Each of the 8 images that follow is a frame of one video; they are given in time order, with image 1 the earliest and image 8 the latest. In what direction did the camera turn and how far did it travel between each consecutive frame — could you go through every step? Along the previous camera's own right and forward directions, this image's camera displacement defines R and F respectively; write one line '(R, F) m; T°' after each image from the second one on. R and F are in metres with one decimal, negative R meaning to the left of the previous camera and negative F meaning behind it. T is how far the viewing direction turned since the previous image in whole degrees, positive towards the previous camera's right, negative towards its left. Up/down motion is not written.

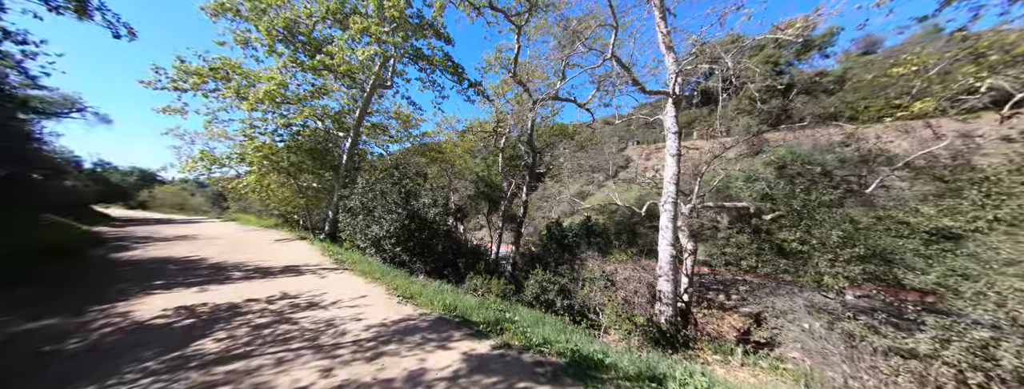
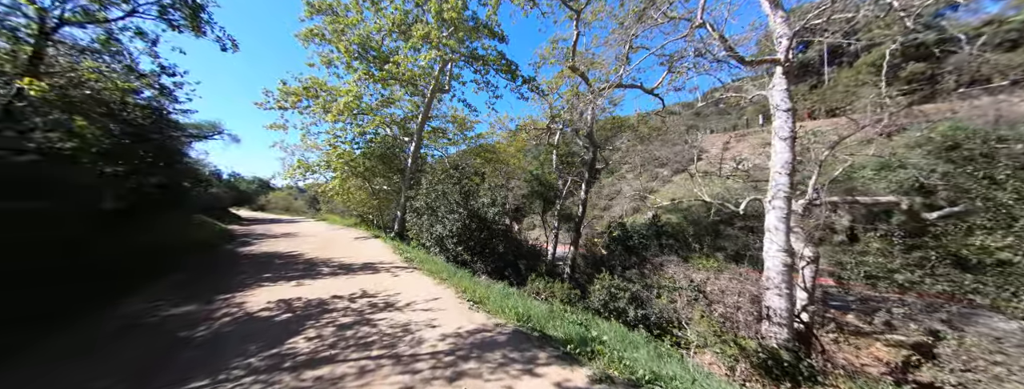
(-0.5, +0.5) m; -11°
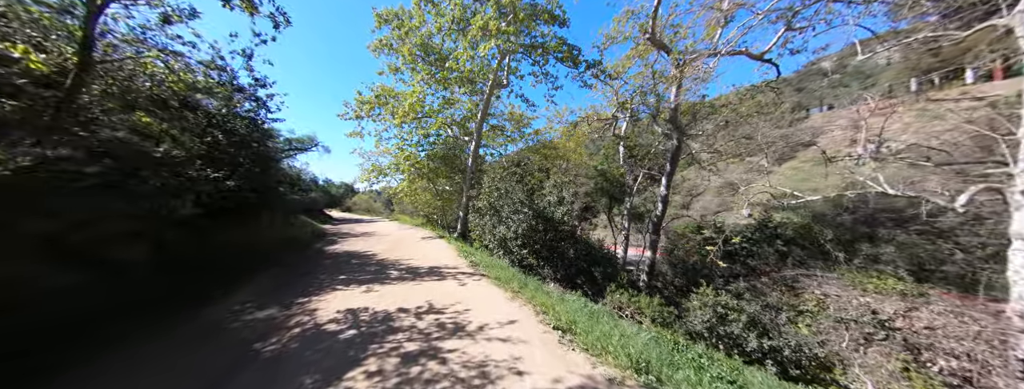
(-0.6, +1.1) m; -12°
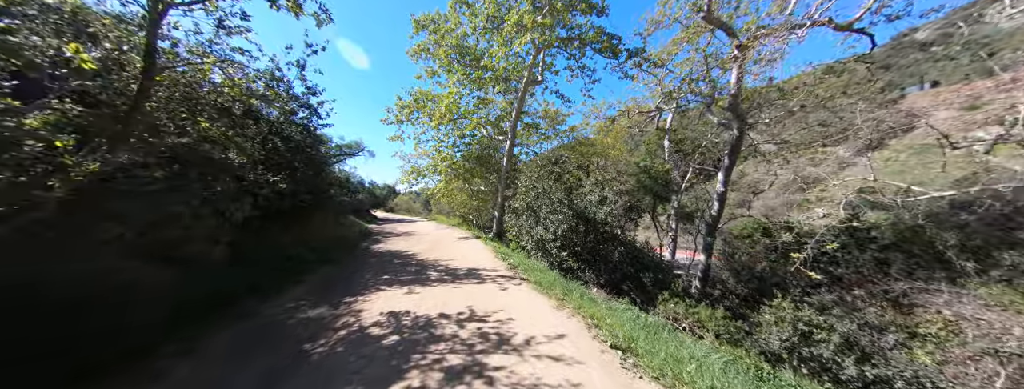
(-0.2, +0.3) m; -7°
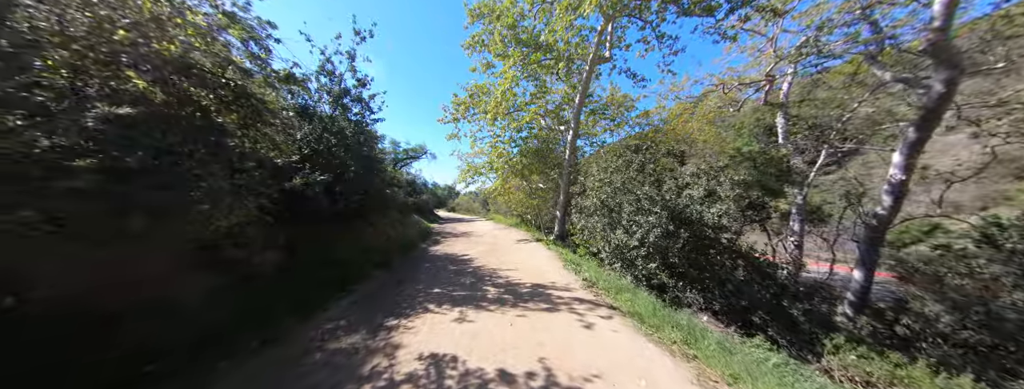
(-0.4, +1.5) m; -13°
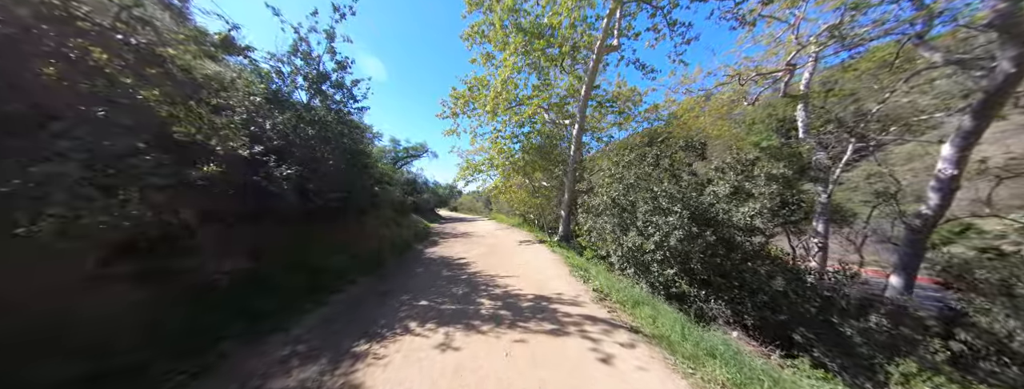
(+0.1, +0.8) m; -1°
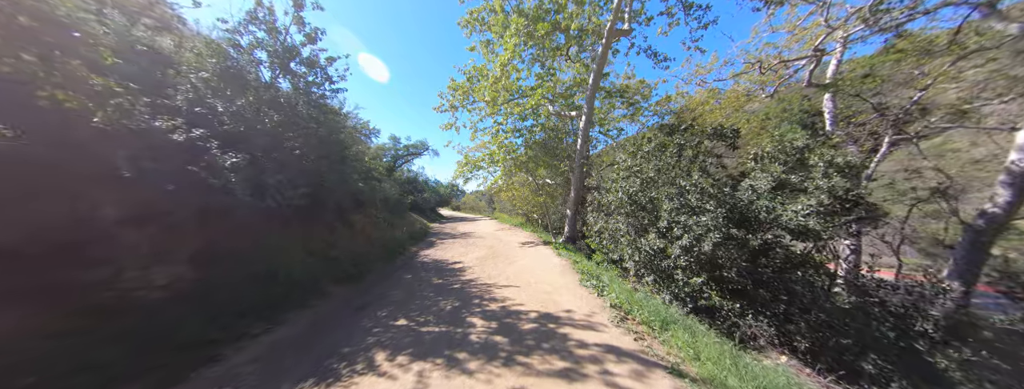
(+0.1, +0.9) m; -1°
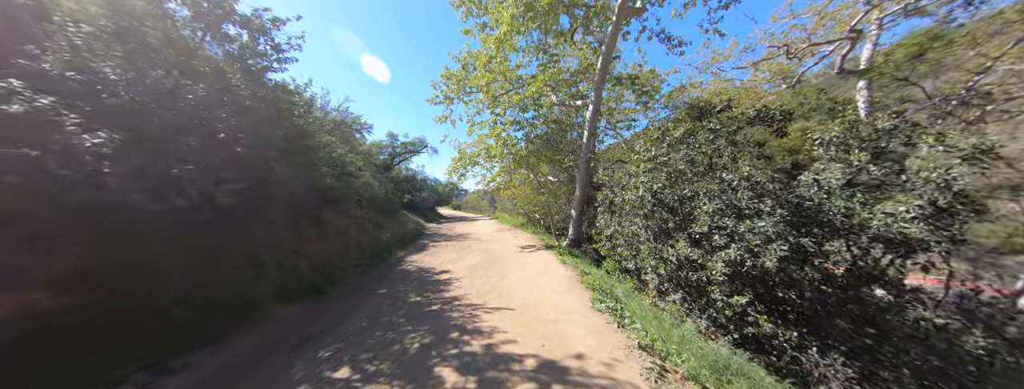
(+0.2, +1.2) m; -1°
